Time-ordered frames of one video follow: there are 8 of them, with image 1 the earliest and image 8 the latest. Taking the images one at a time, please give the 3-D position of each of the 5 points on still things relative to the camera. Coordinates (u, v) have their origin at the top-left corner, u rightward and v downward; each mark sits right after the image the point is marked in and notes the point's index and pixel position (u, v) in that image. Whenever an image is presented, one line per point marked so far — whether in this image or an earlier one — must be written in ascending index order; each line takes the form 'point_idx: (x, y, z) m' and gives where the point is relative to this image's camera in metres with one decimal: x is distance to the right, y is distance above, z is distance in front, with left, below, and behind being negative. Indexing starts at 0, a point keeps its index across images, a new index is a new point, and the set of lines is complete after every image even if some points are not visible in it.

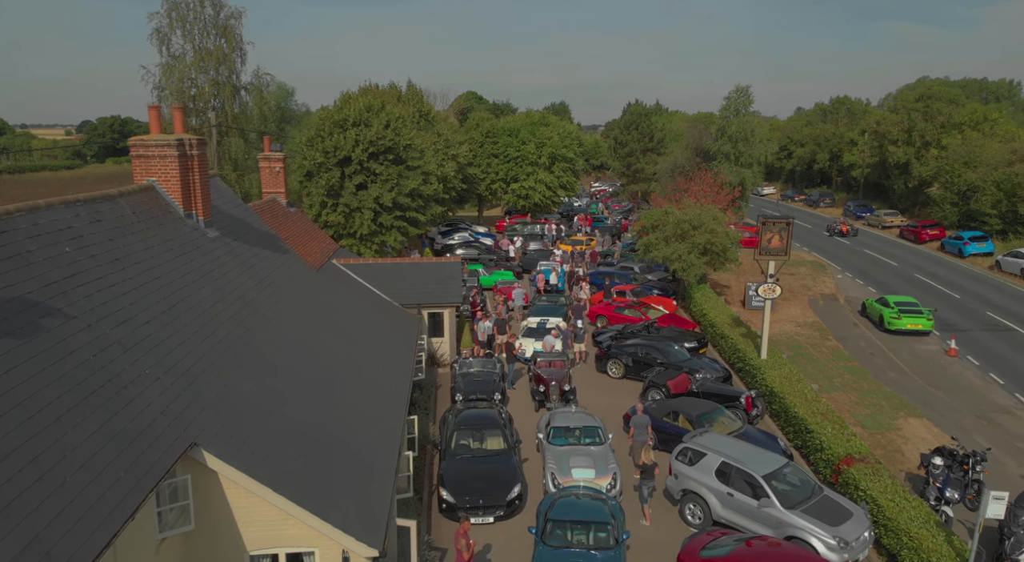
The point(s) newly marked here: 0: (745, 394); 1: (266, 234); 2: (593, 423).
0: (+6.1, -2.9, +18.1) m
1: (-6.9, +1.3, +19.4) m
2: (+1.9, -3.3, +16.0) m
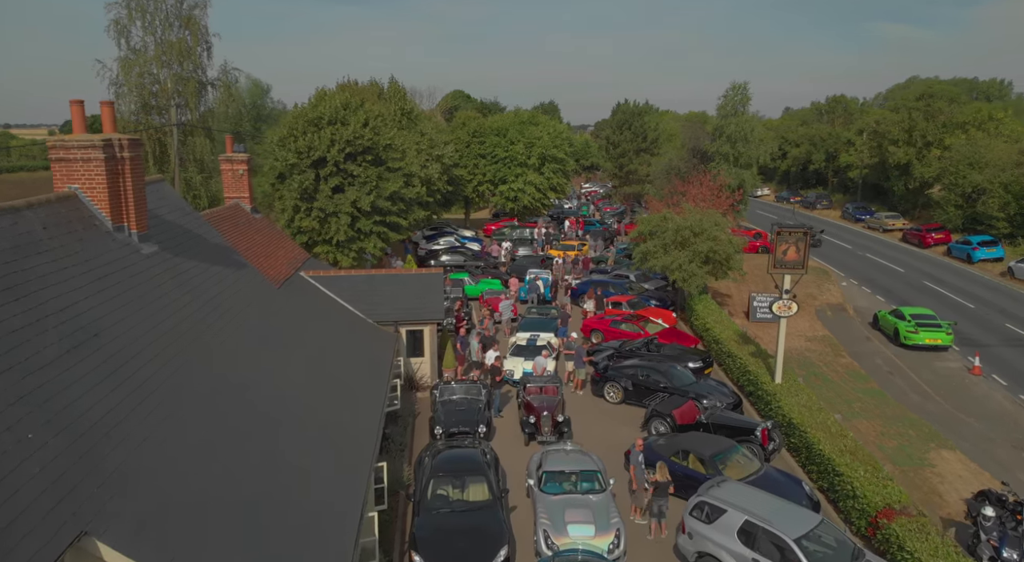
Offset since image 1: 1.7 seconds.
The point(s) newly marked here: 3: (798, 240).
0: (+5.8, -3.4, +16.0) m
1: (-7.2, +0.8, +17.2) m
2: (+1.6, -3.7, +13.9) m
3: (+7.3, +1.1, +17.7) m
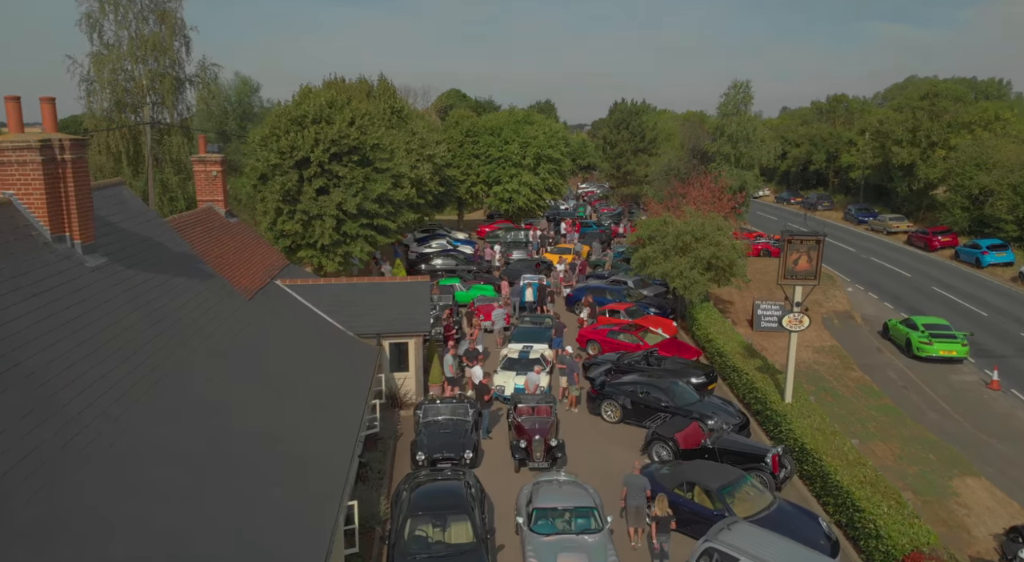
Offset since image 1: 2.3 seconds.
0: (+5.5, -3.6, +14.7) m
1: (-7.5, +0.6, +15.8) m
2: (+1.3, -4.0, +12.6) m
3: (+7.0, +0.8, +16.4) m
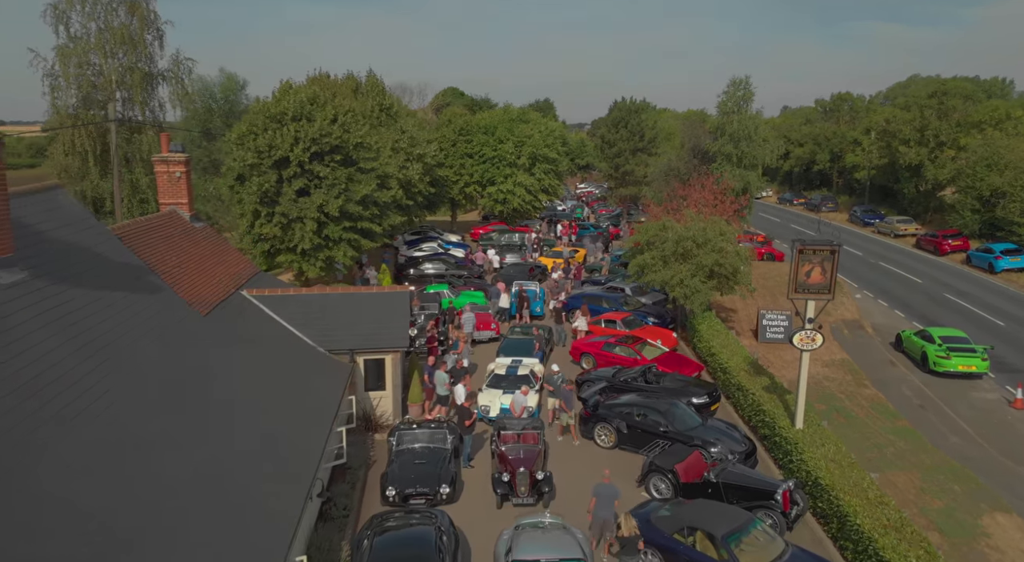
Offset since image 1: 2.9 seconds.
0: (+5.2, -3.9, +13.2) m
1: (-7.9, +0.3, +14.3) m
2: (+1.0, -4.3, +11.0) m
3: (+6.7, +0.5, +14.8) m
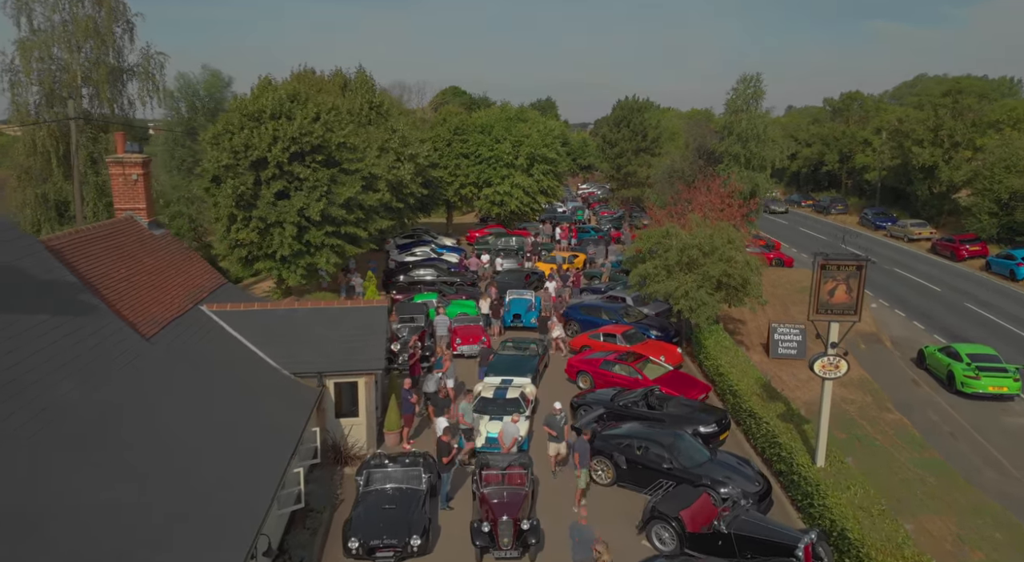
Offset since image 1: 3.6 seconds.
0: (+4.8, -4.3, +11.4) m
1: (-8.2, -0.1, +12.5) m
2: (+0.6, -4.7, +9.3) m
3: (+6.4, +0.1, +13.1) m
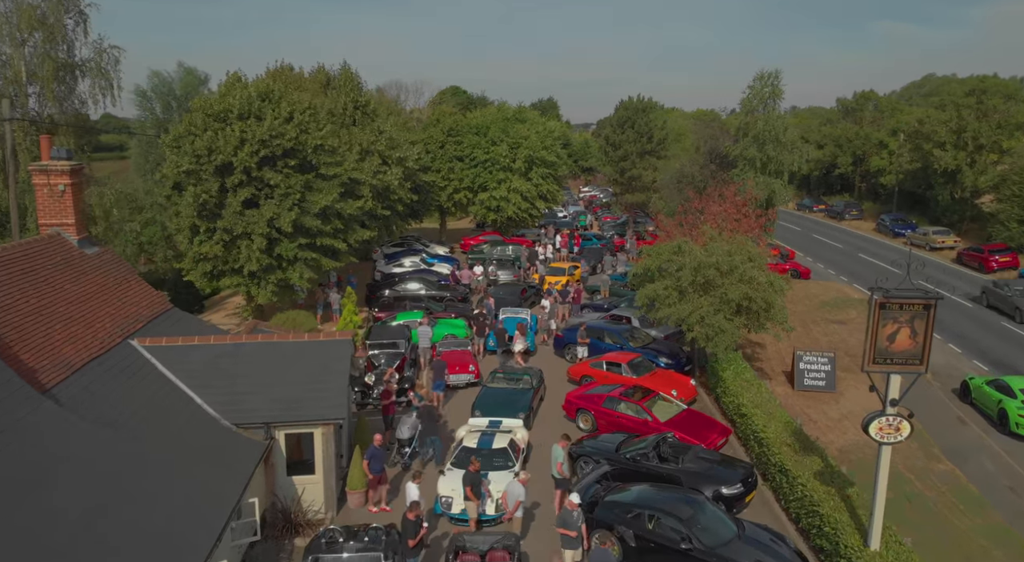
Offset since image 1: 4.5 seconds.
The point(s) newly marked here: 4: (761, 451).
0: (+4.5, -5.0, +8.8) m
1: (-8.5, -0.7, +10.0) m
2: (+0.3, -5.3, +6.7) m
3: (+6.1, -0.5, +10.5) m
4: (+5.4, -3.7, +15.0) m
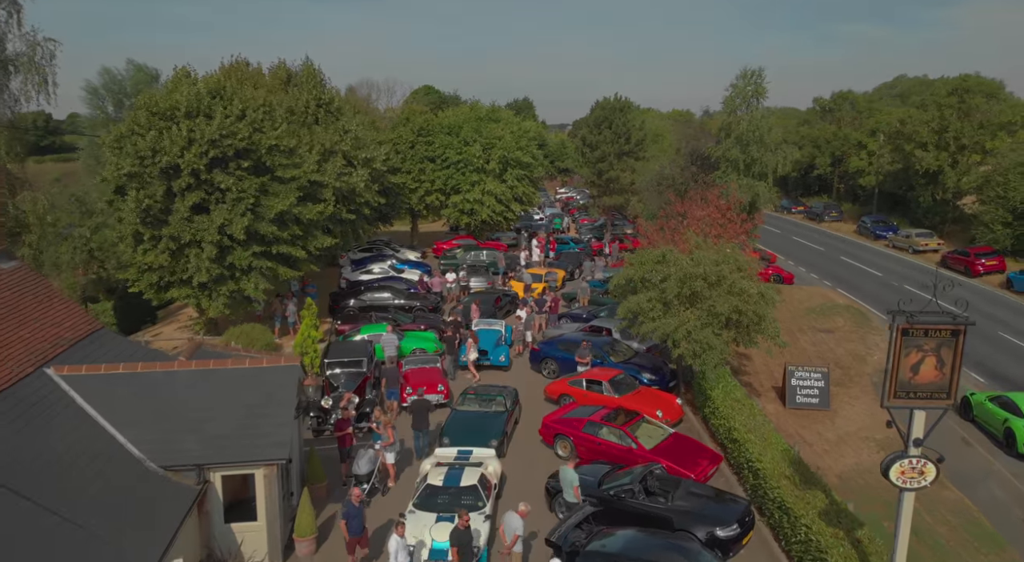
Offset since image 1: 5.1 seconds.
0: (+4.2, -5.2, +7.4) m
1: (-8.9, -1.1, +8.1) m
2: (0.0, -5.6, +5.1) m
3: (+5.6, -0.8, +9.1) m
4: (+4.8, -3.9, +13.6) m
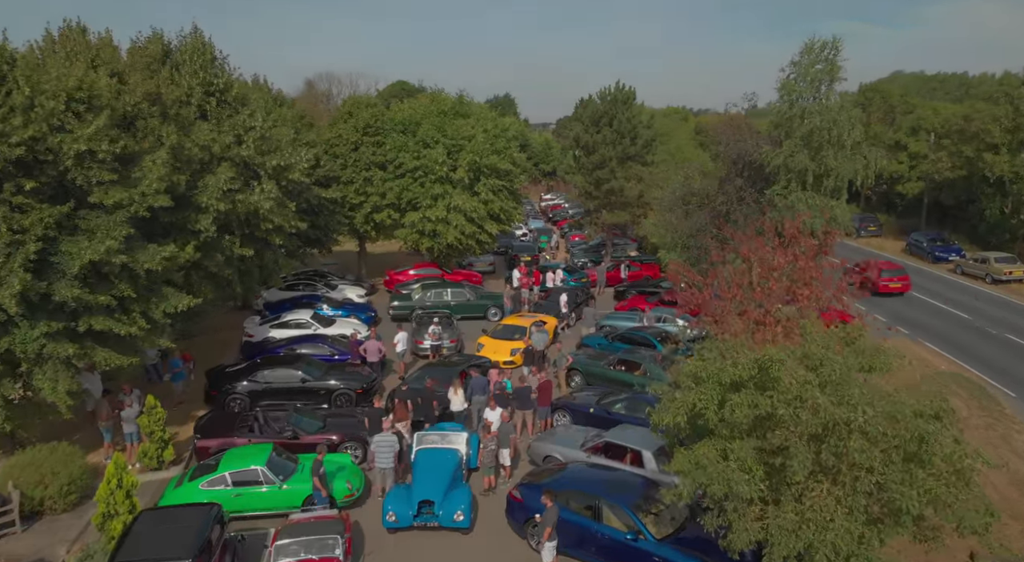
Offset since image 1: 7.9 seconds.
0: (+3.9, -7.1, -1.3) m
1: (-9.2, -3.0, -0.9) m
2: (-0.2, -7.5, -3.7) m
3: (+5.3, -2.7, +0.4) m
4: (+4.4, -5.8, +4.9) m
